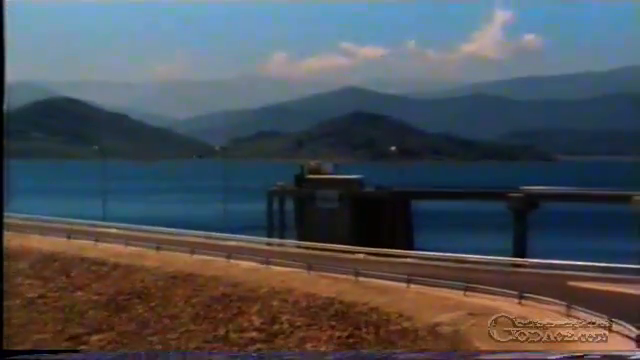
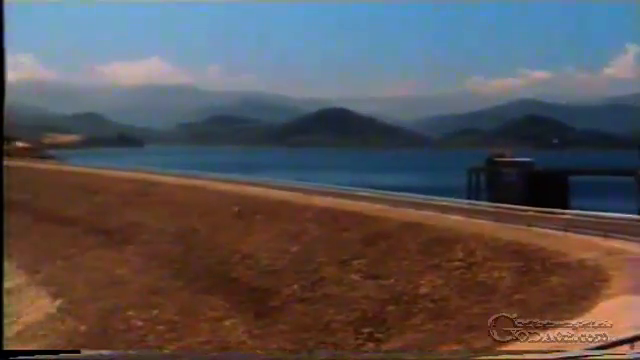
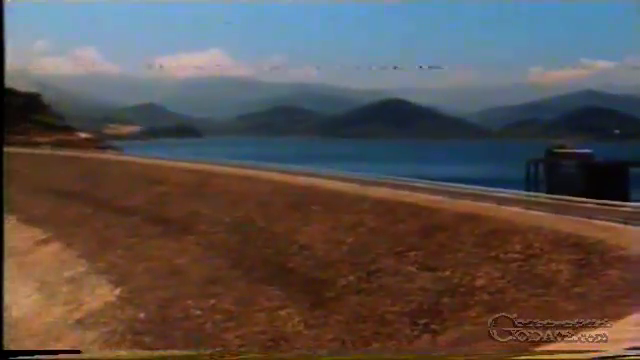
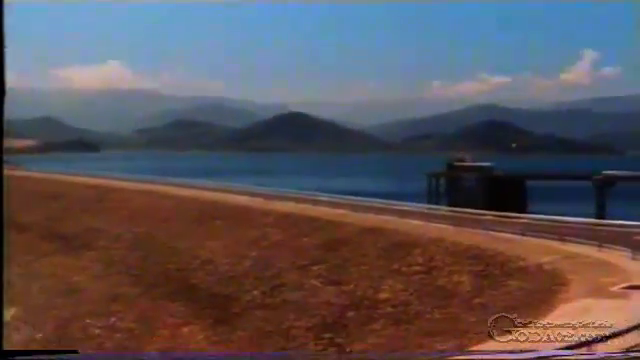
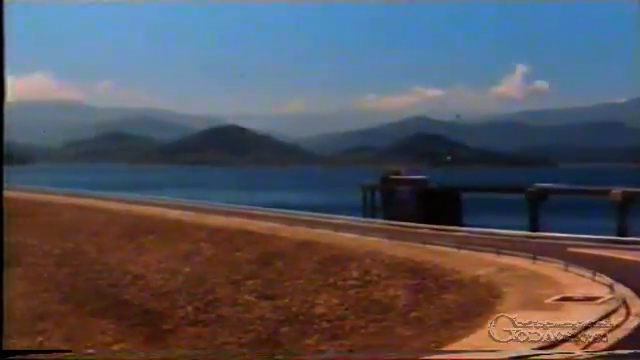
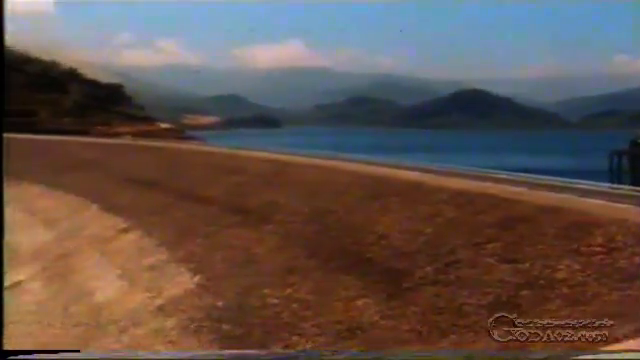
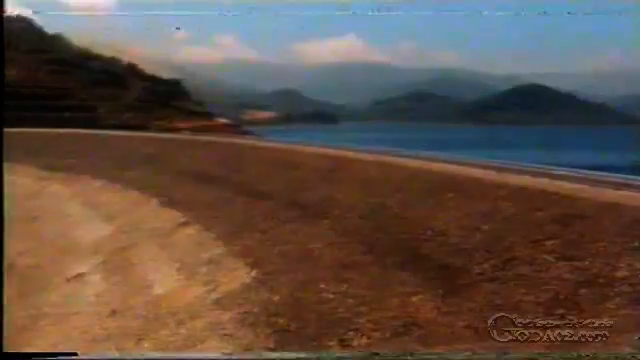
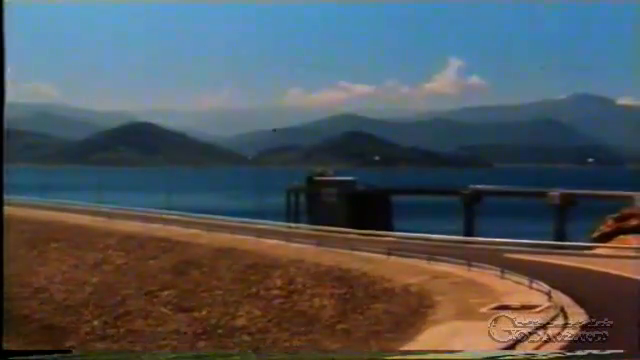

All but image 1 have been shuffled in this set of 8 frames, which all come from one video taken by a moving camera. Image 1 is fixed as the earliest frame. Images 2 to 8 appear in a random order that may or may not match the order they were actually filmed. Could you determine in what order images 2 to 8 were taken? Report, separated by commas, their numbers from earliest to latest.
8, 5, 4, 2, 3, 6, 7
